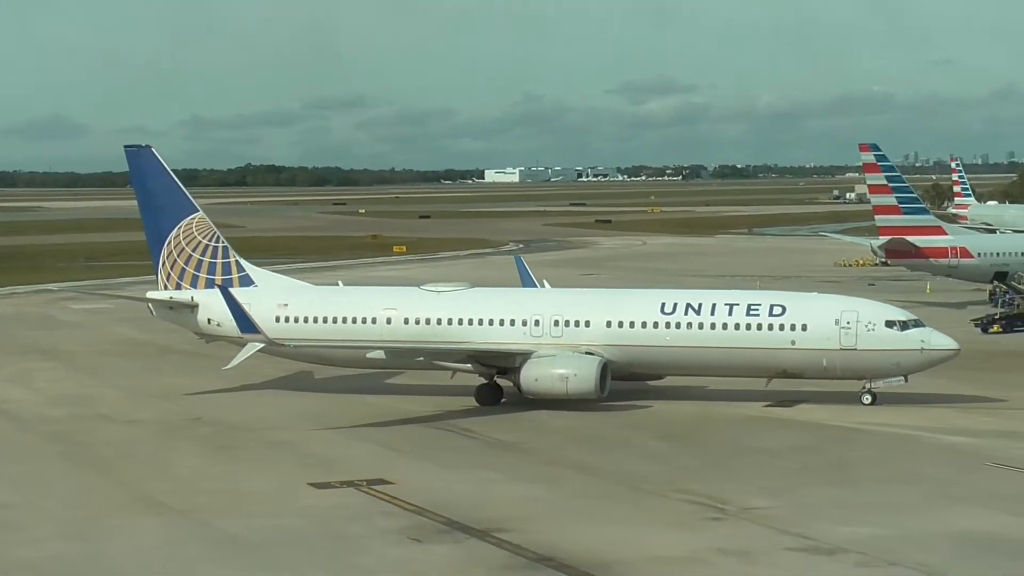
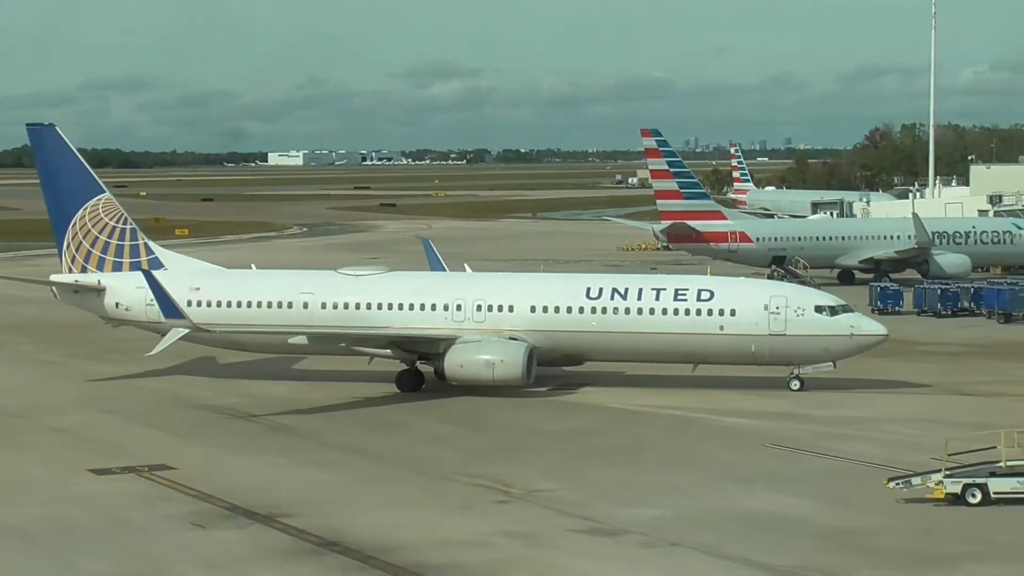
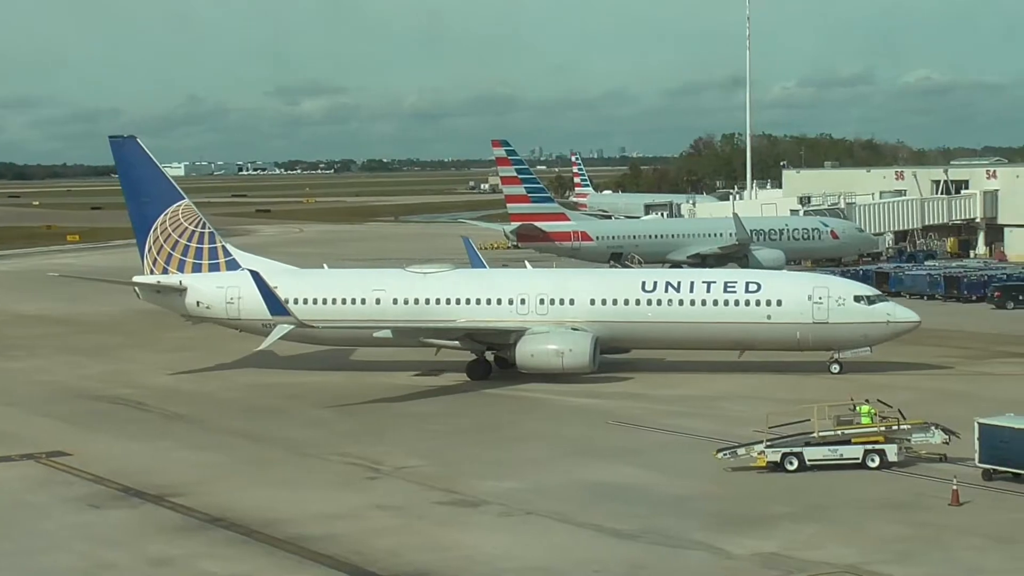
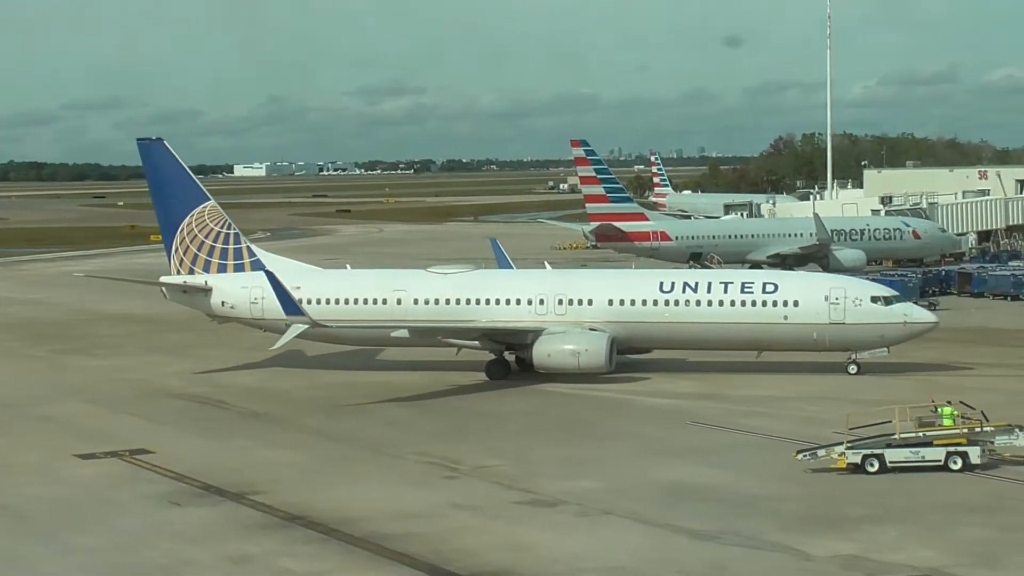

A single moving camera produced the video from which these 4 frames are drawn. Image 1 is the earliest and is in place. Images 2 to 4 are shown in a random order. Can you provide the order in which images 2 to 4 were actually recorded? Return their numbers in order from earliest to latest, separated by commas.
2, 4, 3
